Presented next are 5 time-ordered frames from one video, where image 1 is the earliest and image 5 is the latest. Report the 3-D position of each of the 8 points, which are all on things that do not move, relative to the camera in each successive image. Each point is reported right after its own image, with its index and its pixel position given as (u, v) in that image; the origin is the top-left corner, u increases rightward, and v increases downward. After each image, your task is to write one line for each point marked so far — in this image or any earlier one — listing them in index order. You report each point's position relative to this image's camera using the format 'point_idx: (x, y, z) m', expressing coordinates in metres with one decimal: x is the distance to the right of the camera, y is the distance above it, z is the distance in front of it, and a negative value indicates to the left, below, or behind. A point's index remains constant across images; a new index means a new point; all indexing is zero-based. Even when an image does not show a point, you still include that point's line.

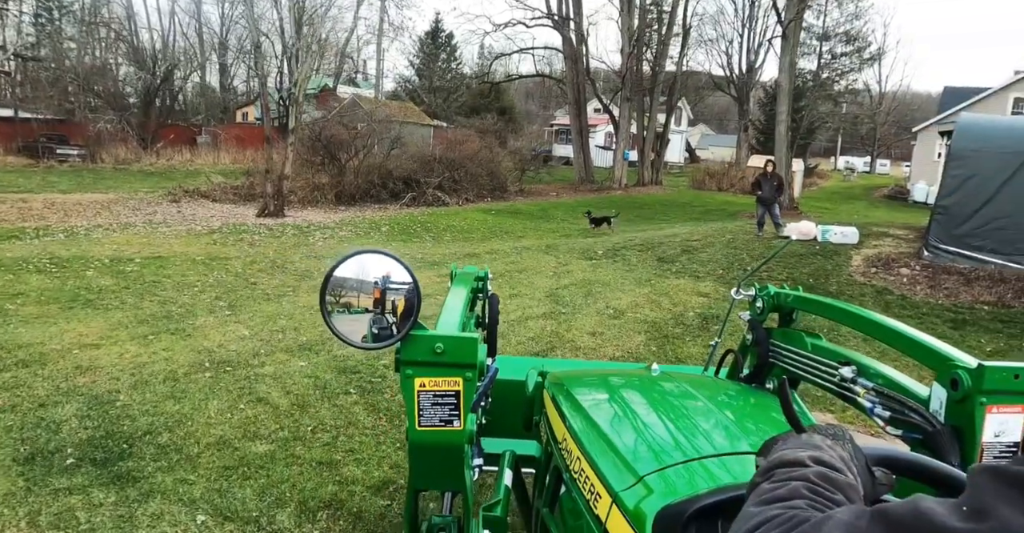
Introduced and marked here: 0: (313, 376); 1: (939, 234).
0: (-1.9, -1.1, +6.5) m
1: (+7.8, +0.6, +12.2) m
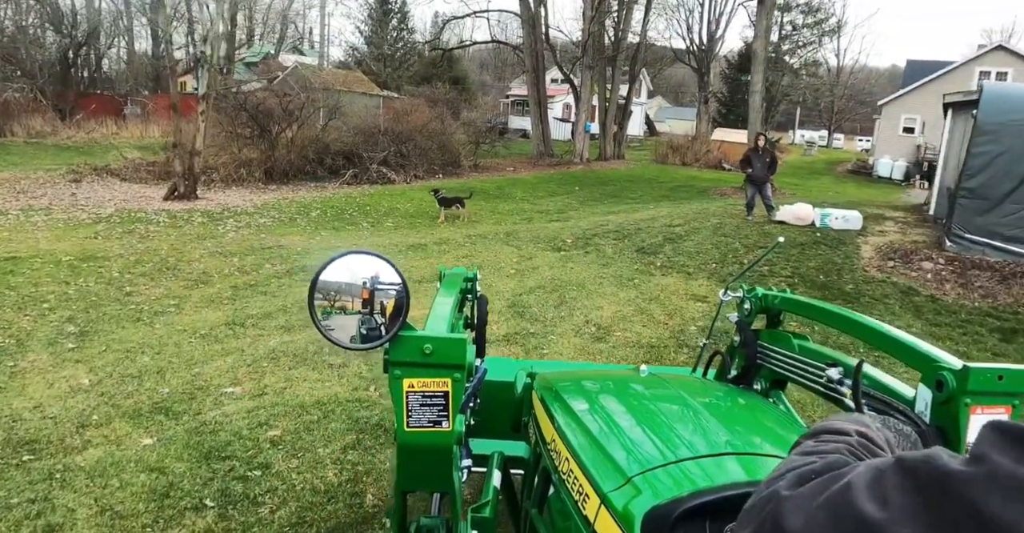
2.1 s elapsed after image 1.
0: (-2.3, -1.3, +4.2) m
1: (+7.1, +0.7, +10.5) m
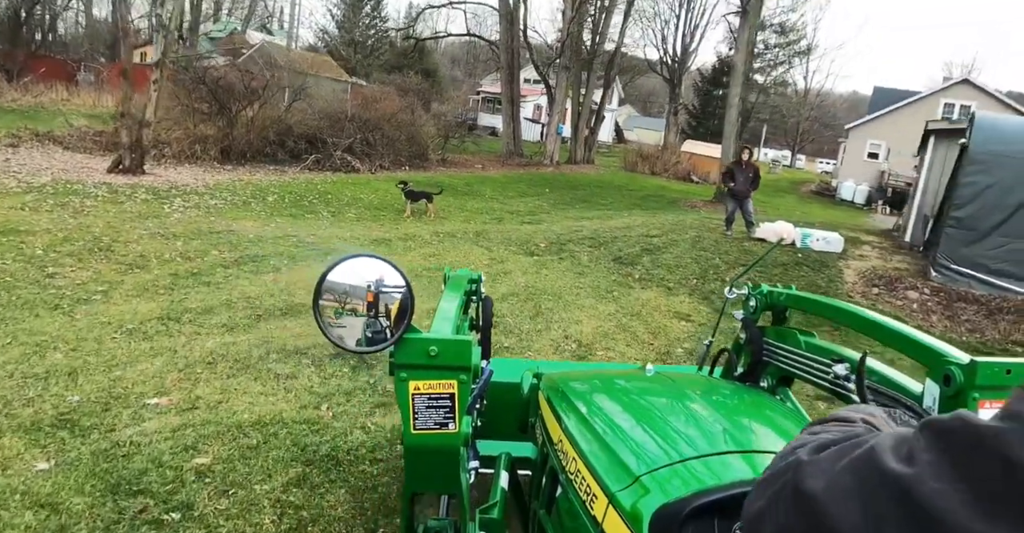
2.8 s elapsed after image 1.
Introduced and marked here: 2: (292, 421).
0: (-2.4, -1.2, +3.4) m
1: (+6.7, +0.2, +10.2) m
2: (-1.5, -1.0, +4.5) m
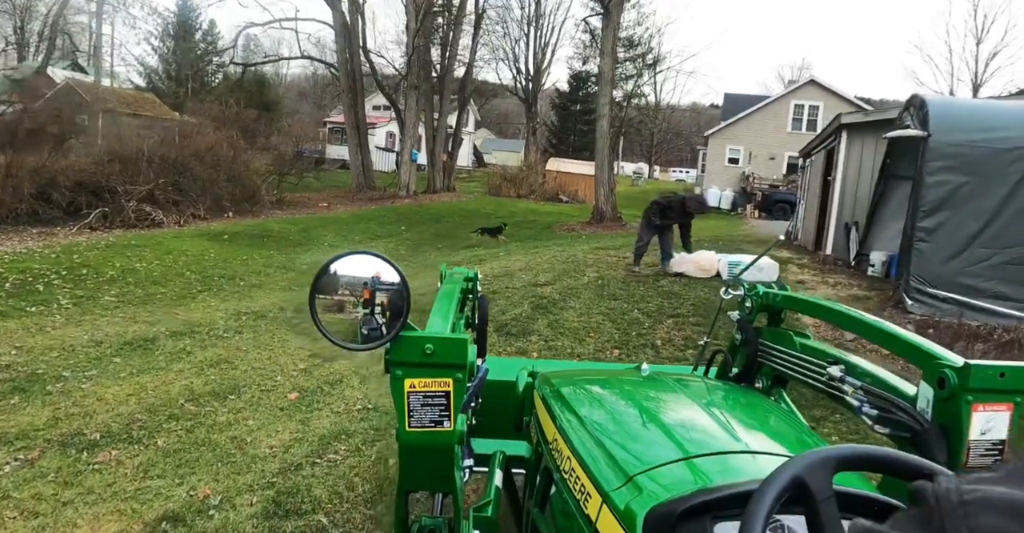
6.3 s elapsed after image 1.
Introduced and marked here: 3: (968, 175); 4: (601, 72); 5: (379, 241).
0: (-2.5, -2.1, -0.4) m
1: (+4.9, -0.1, +8.0) m
2: (-1.9, -1.9, +0.8) m
3: (+5.5, +1.1, +8.1) m
4: (+2.6, +5.8, +19.9) m
5: (-3.1, +0.6, +15.9) m
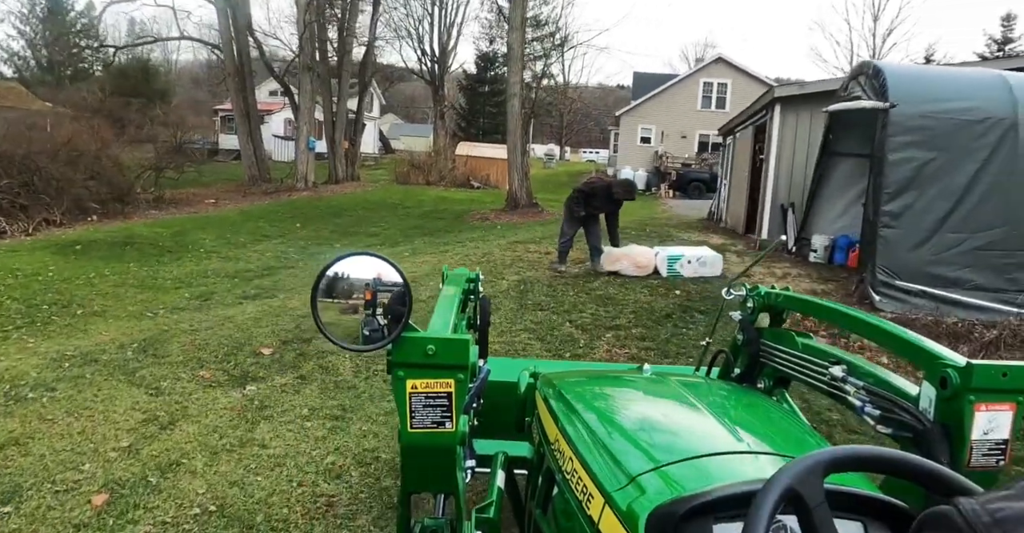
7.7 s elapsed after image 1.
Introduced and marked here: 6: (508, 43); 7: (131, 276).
0: (-2.3, -2.5, -2.1) m
1: (+3.9, +0.1, +7.1) m
2: (-1.8, -2.2, -0.8) m
3: (+4.4, +1.3, +7.3) m
4: (-0.1, +6.0, +18.5) m
5: (-5.0, +0.5, +13.9) m
6: (-0.1, +6.3, +18.7) m
7: (-5.8, -0.1, +10.4) m
